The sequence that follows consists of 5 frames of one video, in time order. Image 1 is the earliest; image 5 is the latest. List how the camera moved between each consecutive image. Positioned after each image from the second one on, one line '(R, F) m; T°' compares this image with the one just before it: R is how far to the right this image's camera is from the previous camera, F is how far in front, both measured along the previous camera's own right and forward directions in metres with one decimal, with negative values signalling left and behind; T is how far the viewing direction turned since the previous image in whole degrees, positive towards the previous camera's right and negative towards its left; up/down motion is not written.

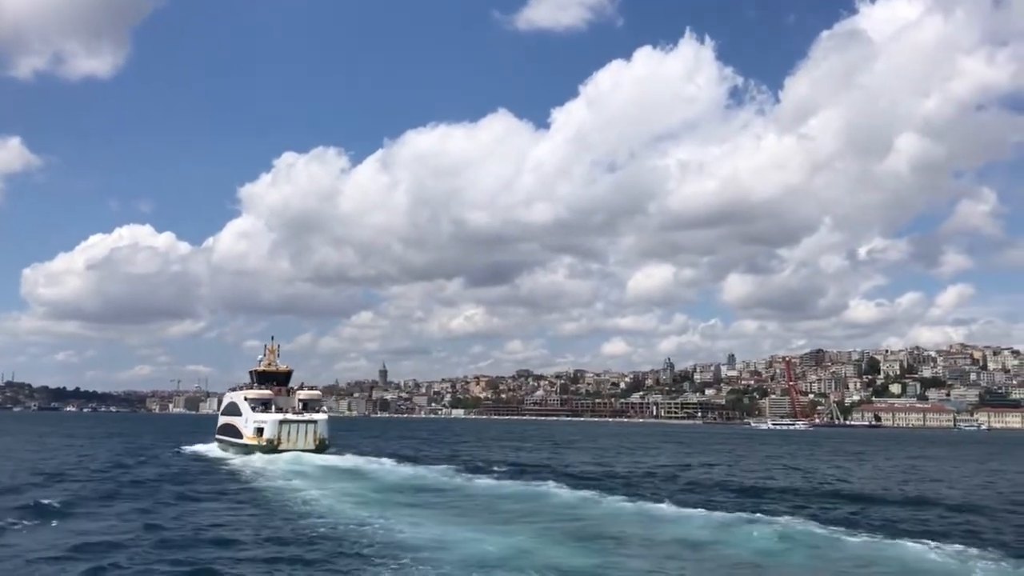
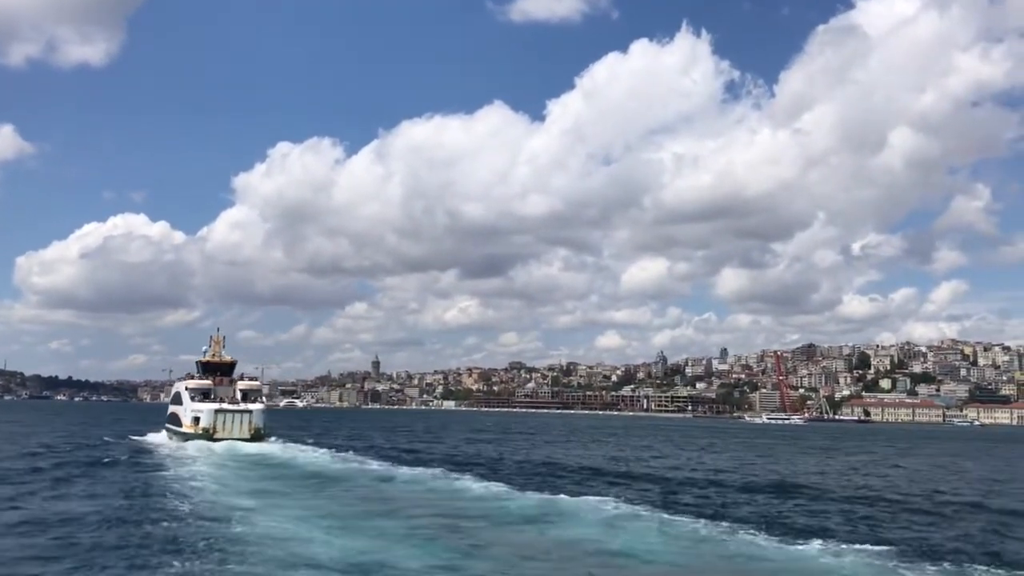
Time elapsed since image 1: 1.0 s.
(+2.7, +0.5) m; 0°
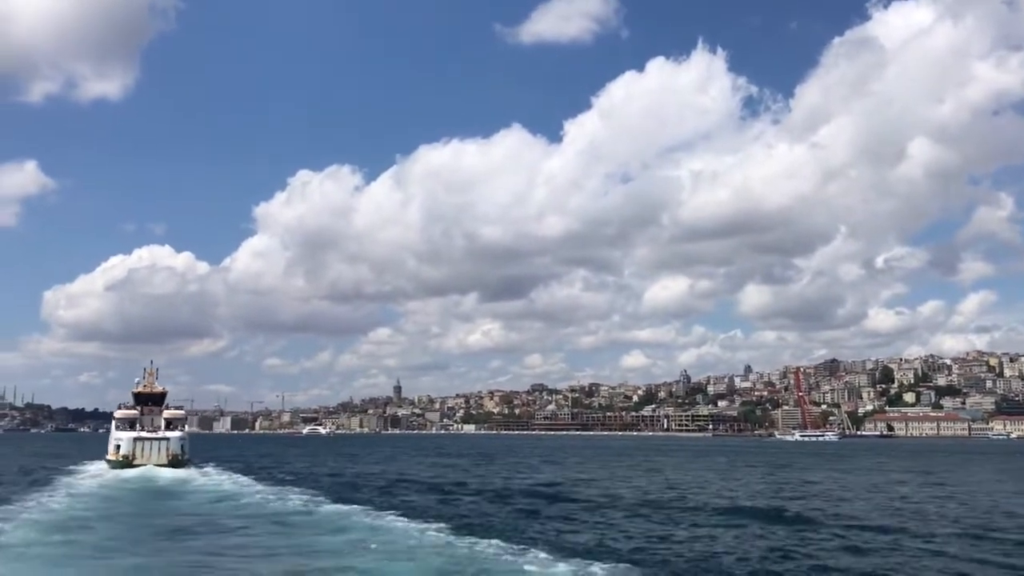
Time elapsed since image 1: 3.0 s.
(+5.5, +1.4) m; -2°
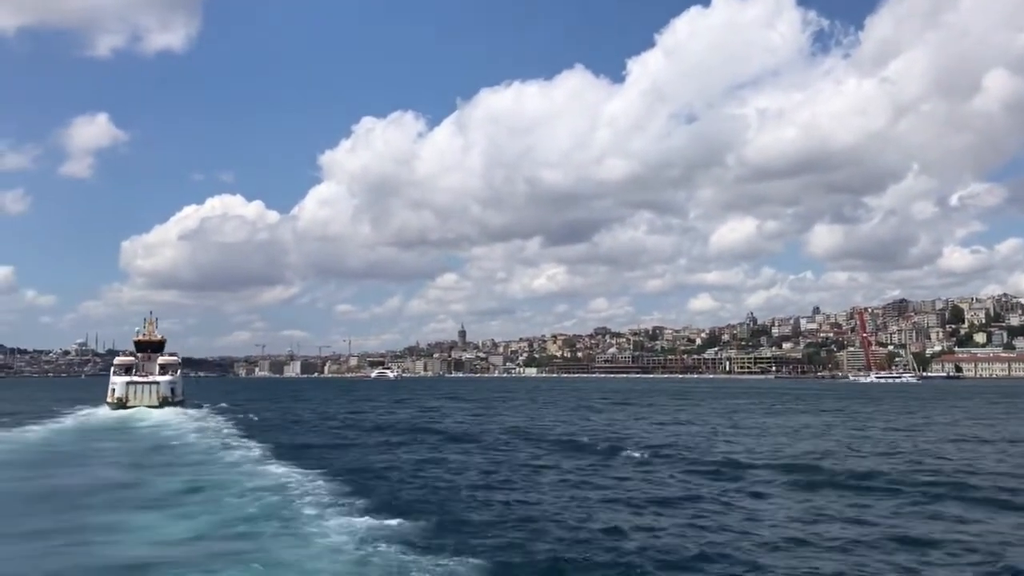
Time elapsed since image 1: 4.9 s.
(+5.2, -0.3) m; -4°
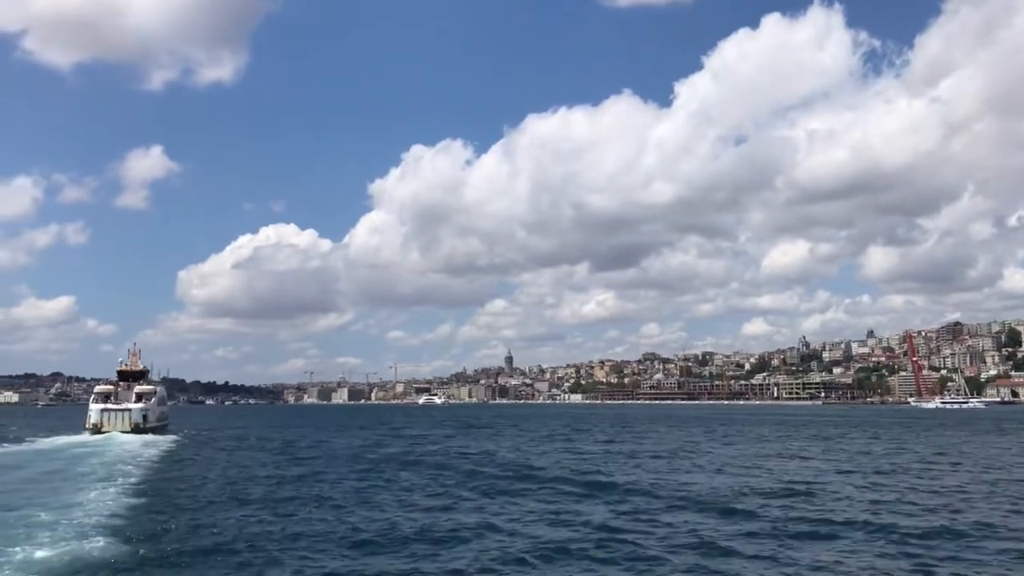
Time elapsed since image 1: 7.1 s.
(+4.9, +0.4) m; -3°
